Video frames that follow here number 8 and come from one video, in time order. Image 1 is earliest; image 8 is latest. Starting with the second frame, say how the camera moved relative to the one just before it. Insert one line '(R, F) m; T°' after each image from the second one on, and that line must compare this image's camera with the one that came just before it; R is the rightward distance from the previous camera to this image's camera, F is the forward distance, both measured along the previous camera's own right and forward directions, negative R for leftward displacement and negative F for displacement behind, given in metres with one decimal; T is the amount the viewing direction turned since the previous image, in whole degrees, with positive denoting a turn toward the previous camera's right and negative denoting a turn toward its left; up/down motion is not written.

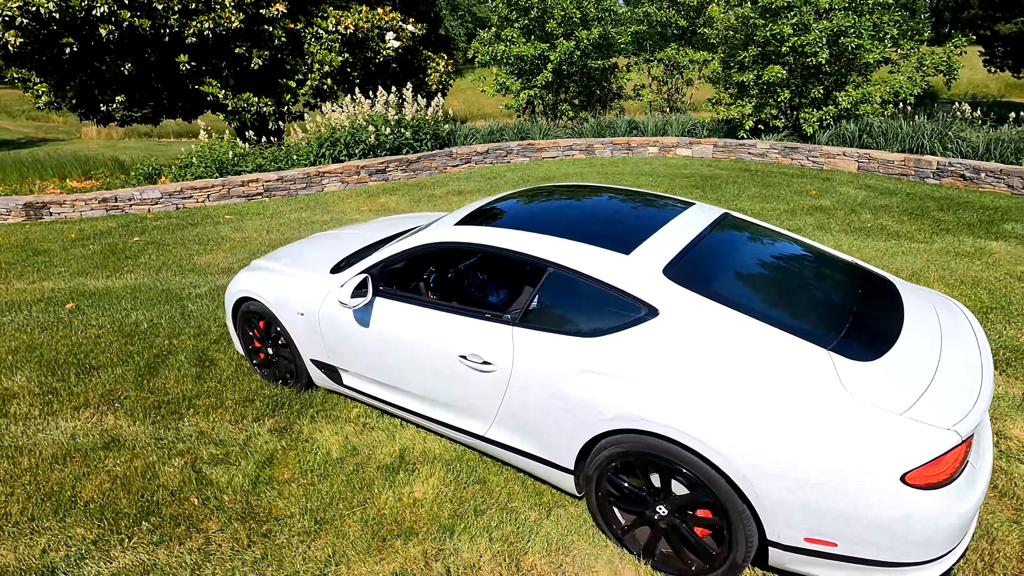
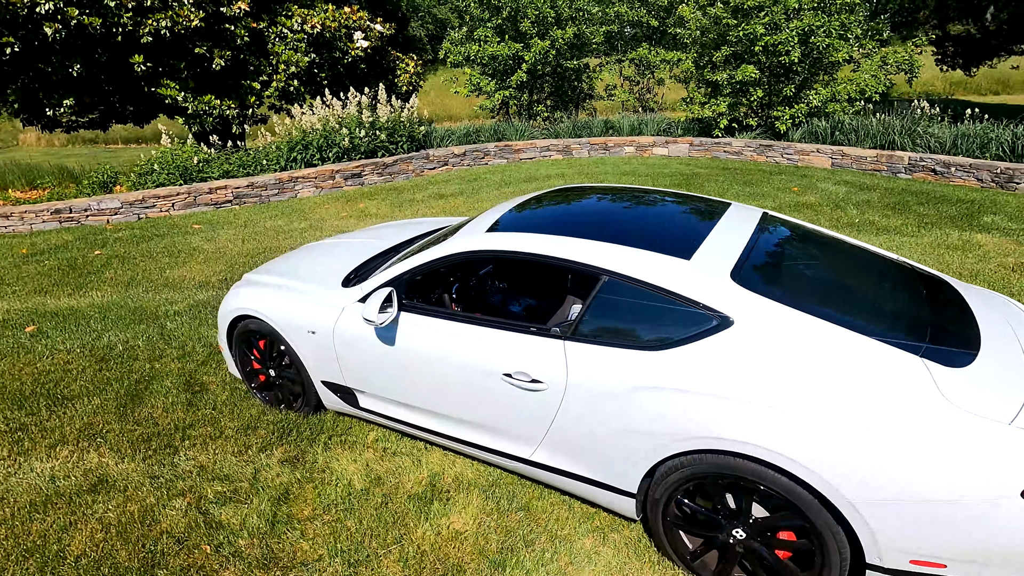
(-0.4, +0.2) m; +4°
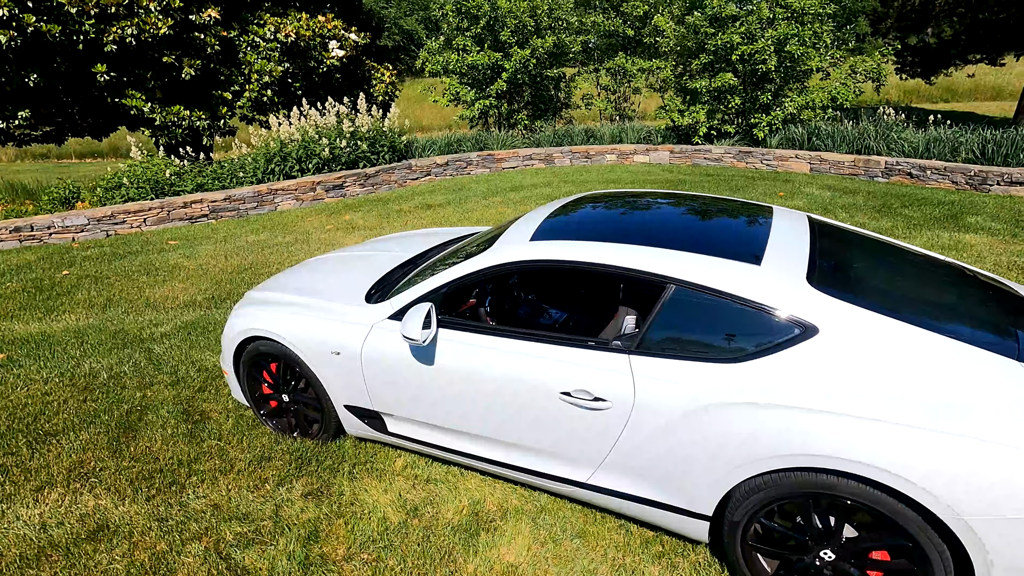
(-0.4, +0.2) m; +3°
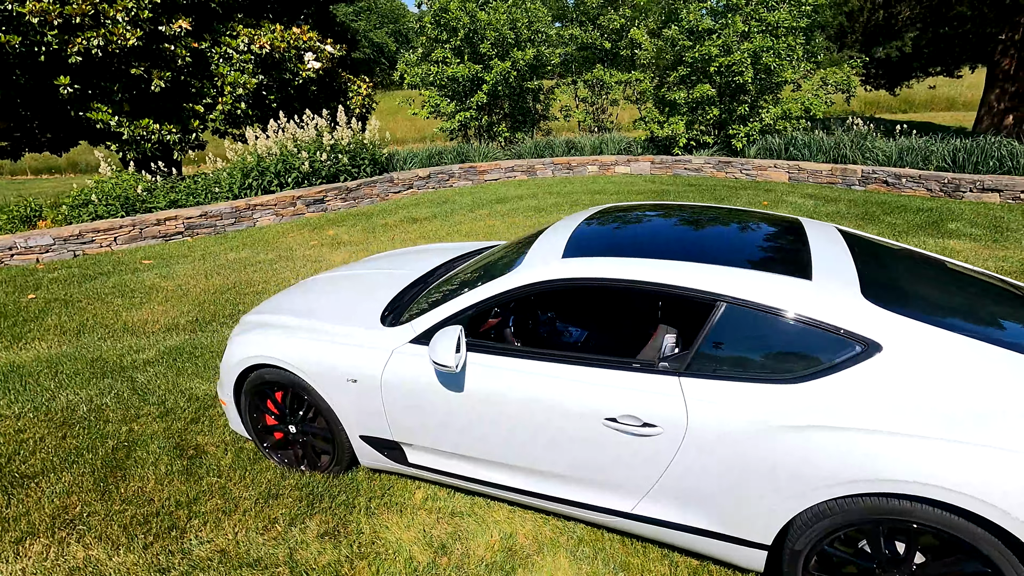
(-0.3, +0.1) m; +3°
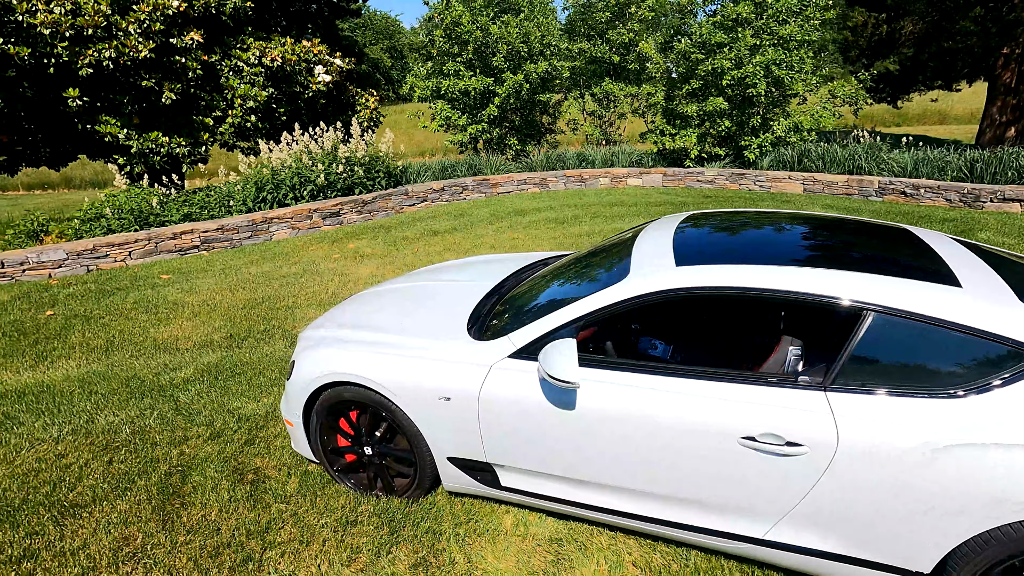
(-0.5, +0.2) m; +1°
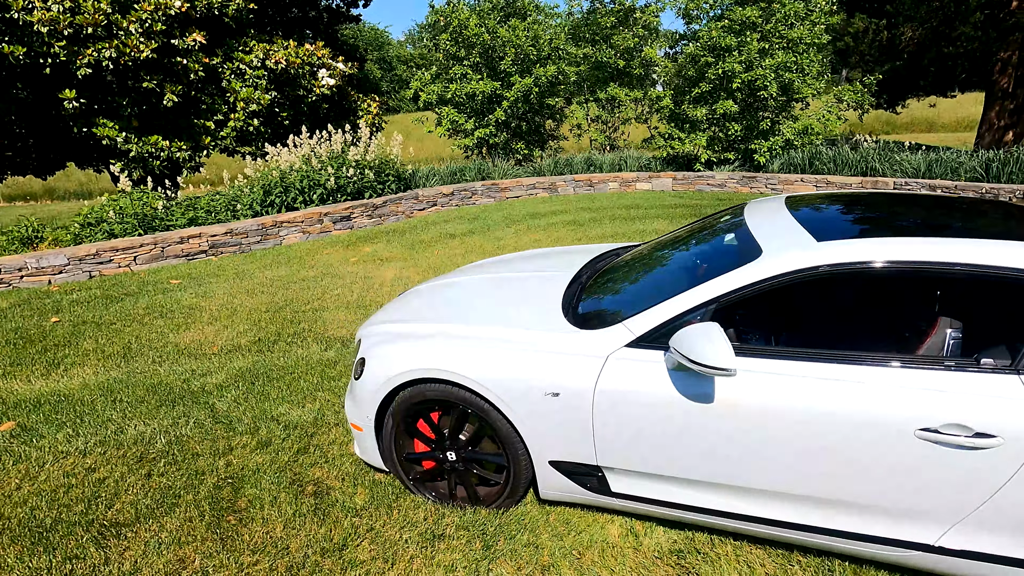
(-0.5, +0.3) m; +1°
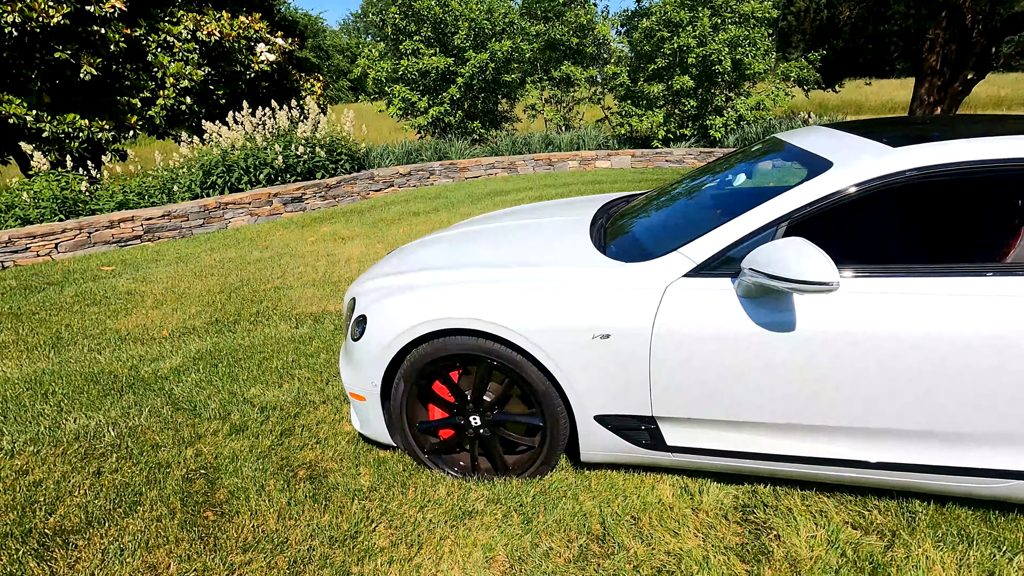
(-0.3, +0.4) m; +6°
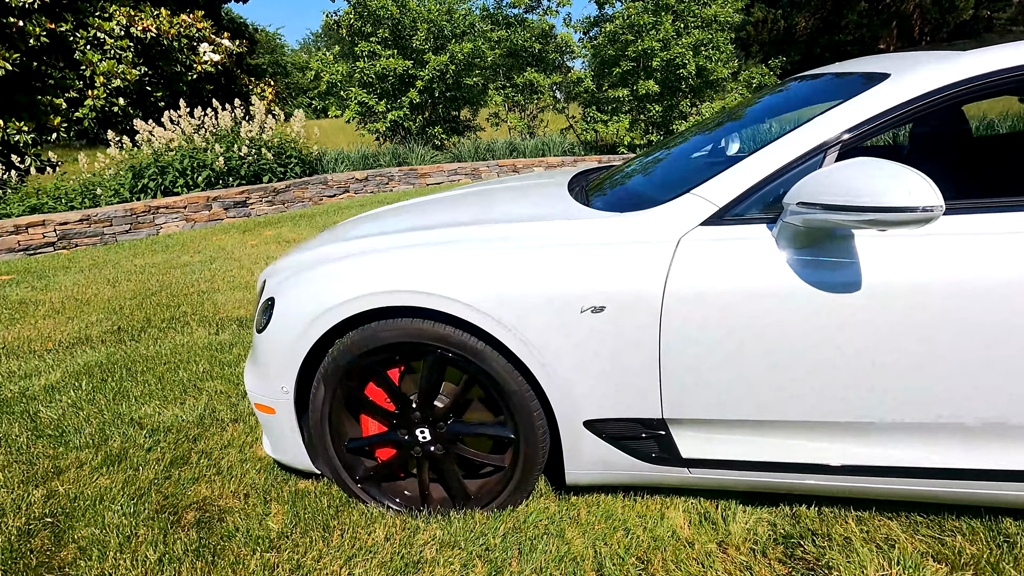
(0.0, +0.6) m; +4°
